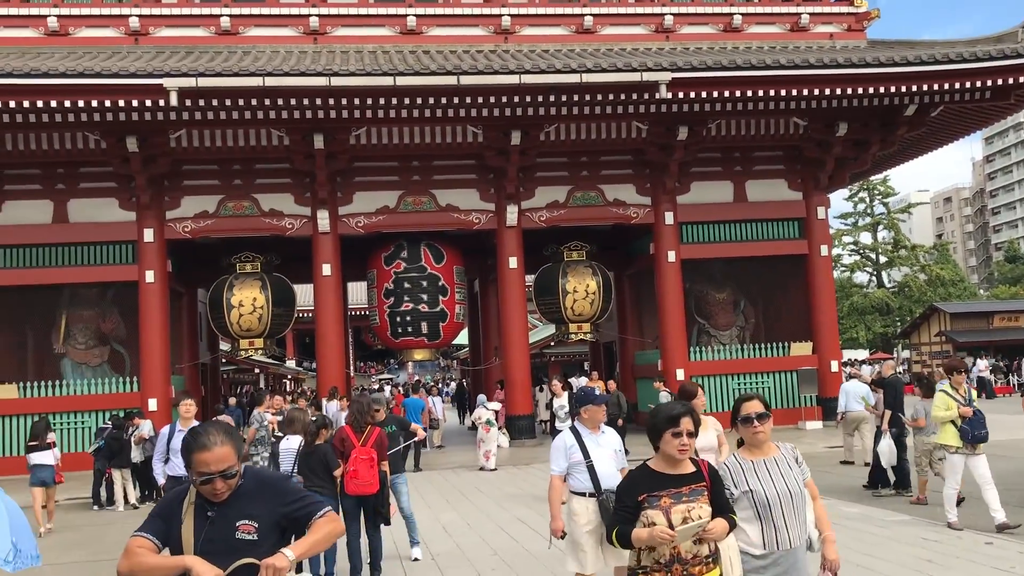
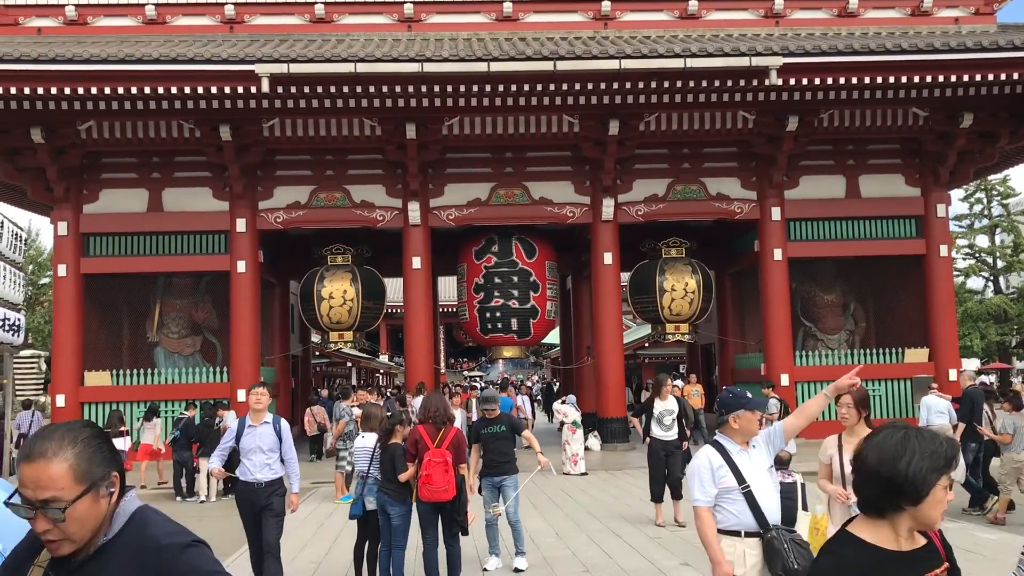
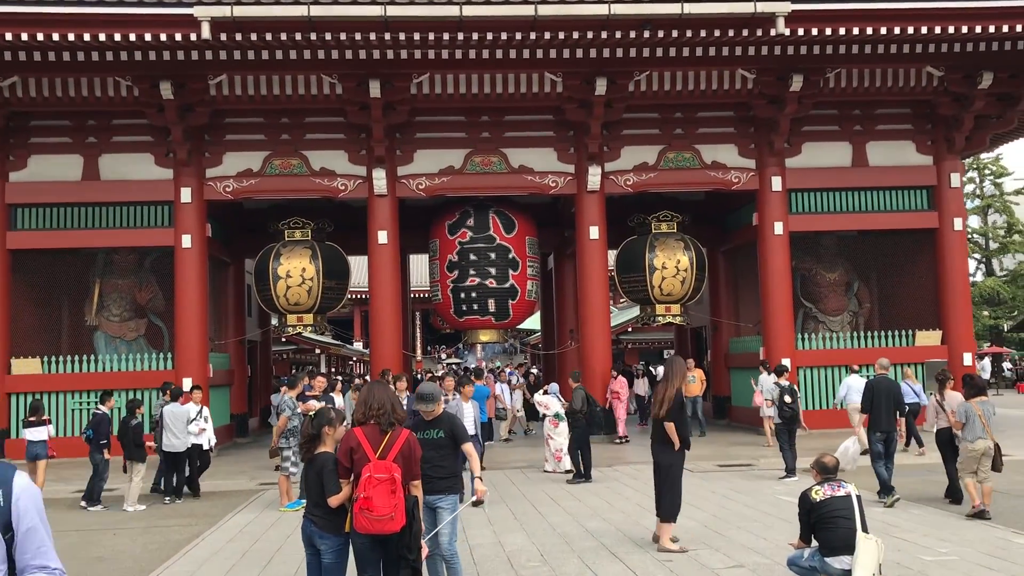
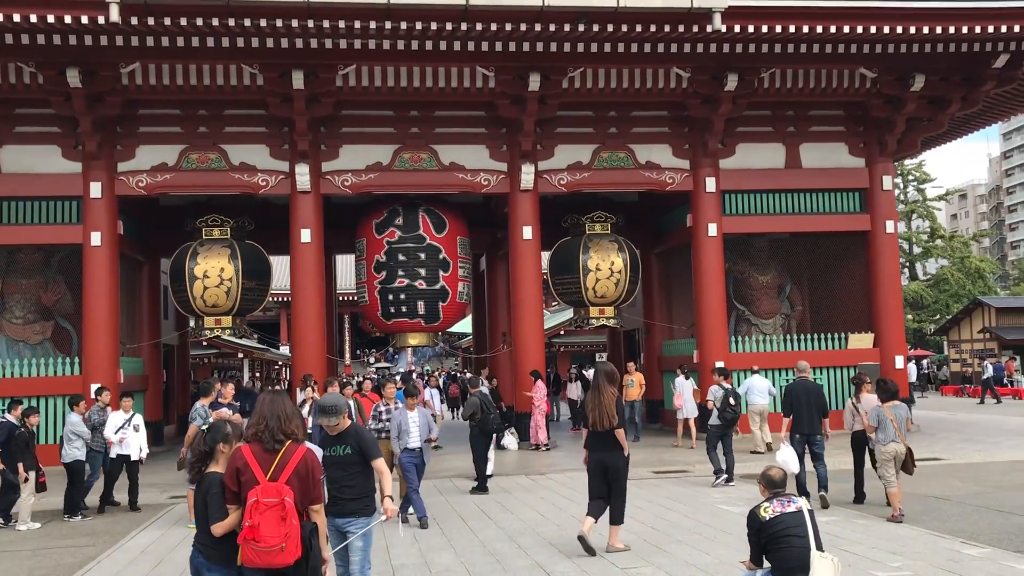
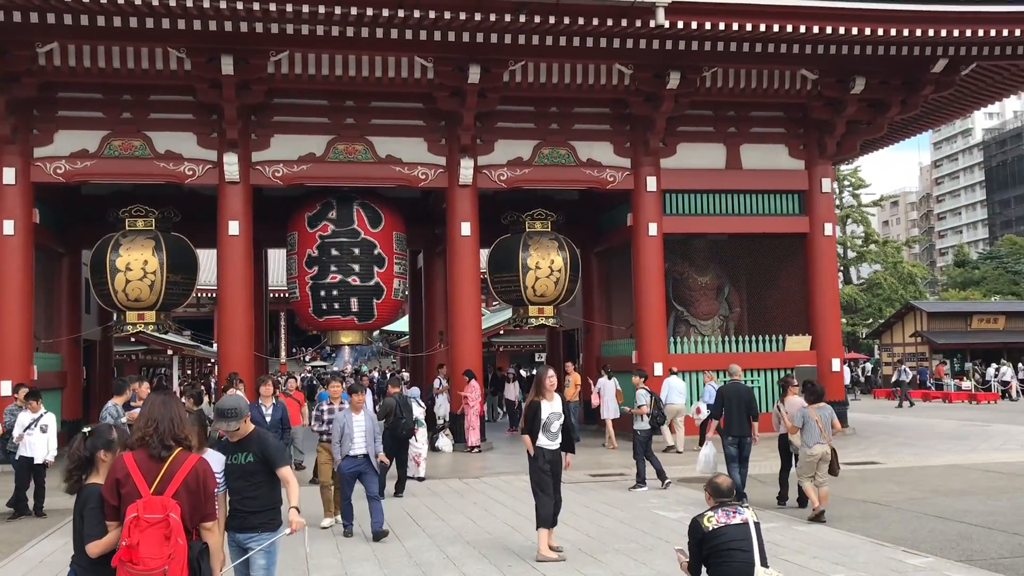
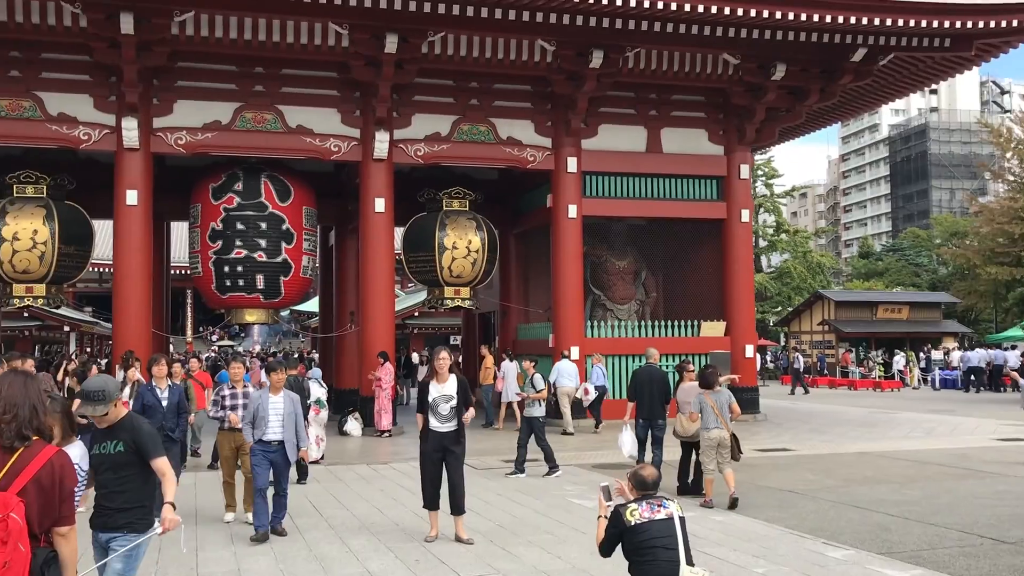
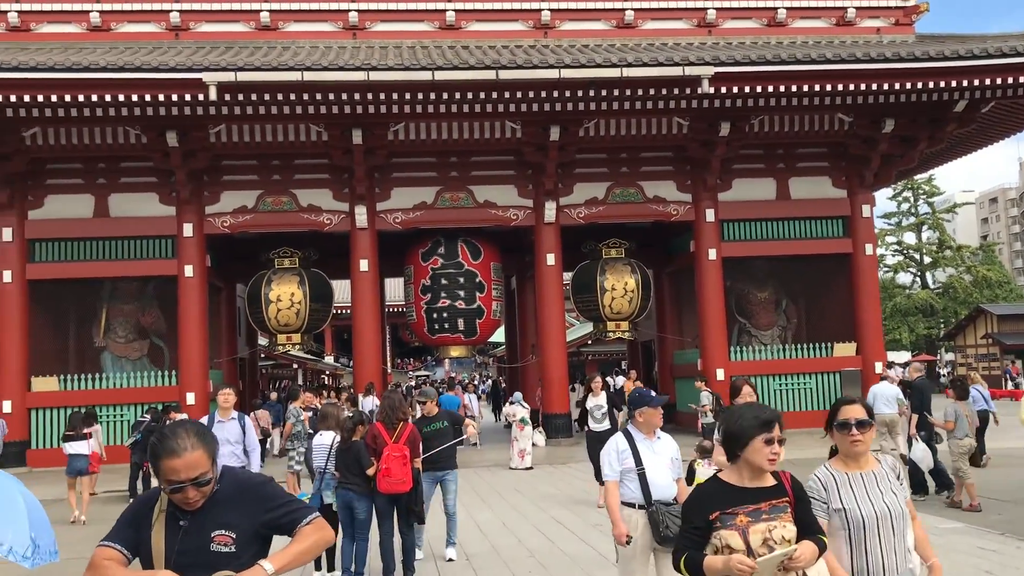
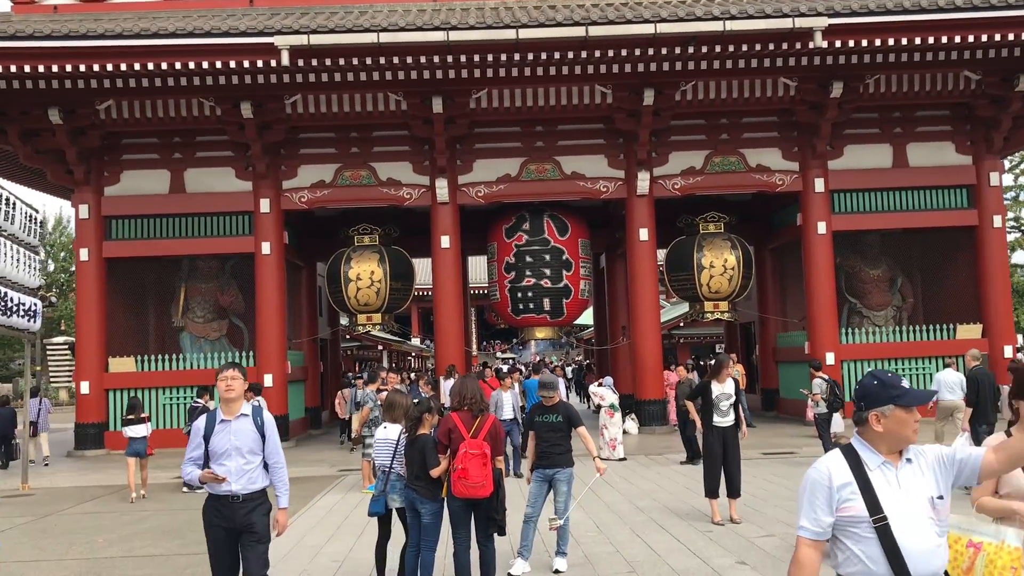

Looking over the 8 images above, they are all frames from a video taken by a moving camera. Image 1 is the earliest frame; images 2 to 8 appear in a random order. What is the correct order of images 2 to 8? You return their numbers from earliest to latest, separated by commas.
7, 2, 8, 3, 4, 5, 6
